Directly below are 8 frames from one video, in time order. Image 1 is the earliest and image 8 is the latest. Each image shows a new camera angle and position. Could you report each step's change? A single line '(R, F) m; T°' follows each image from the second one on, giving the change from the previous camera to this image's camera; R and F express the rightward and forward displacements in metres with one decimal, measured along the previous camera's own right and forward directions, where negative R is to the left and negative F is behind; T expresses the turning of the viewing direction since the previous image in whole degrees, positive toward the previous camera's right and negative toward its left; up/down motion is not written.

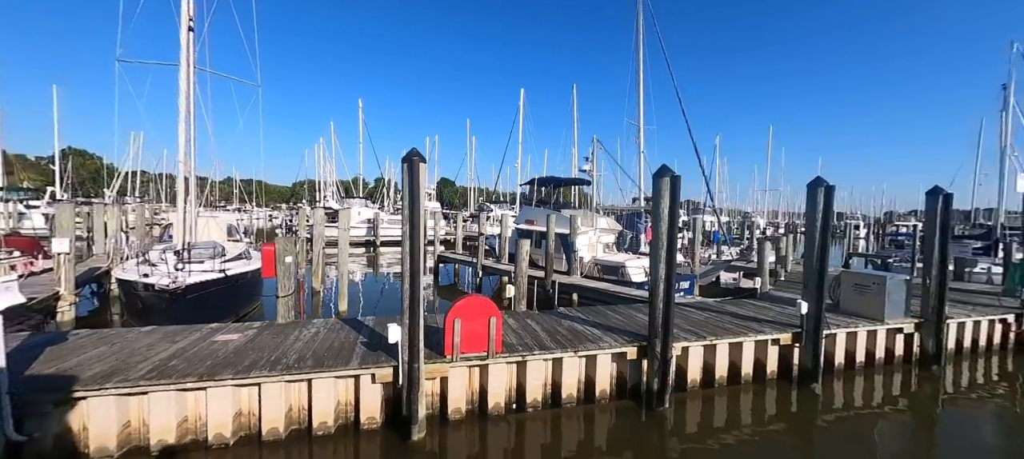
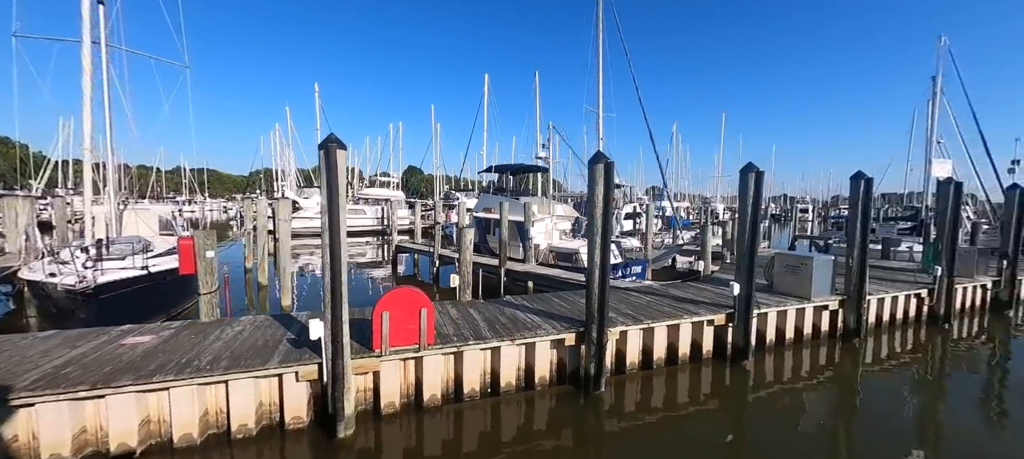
(+0.5, +0.1) m; +4°
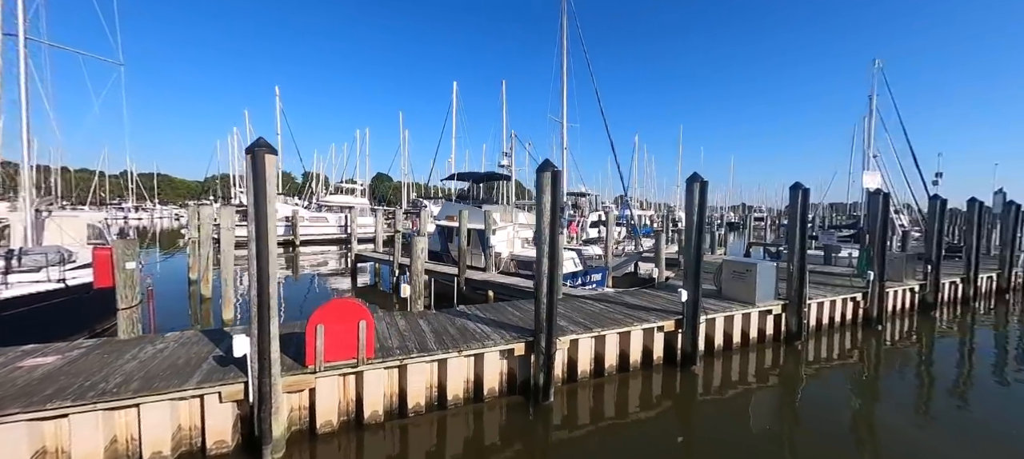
(+0.3, +0.1) m; +4°
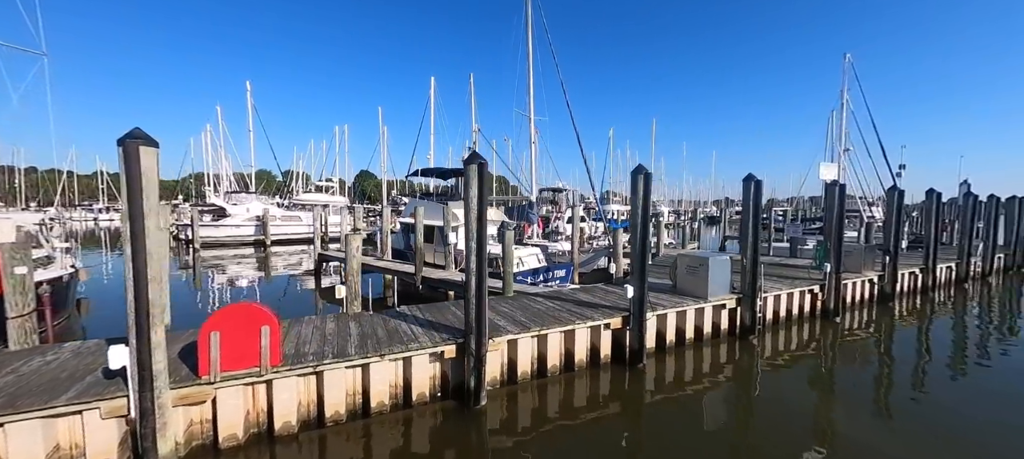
(+0.8, +0.3) m; +2°
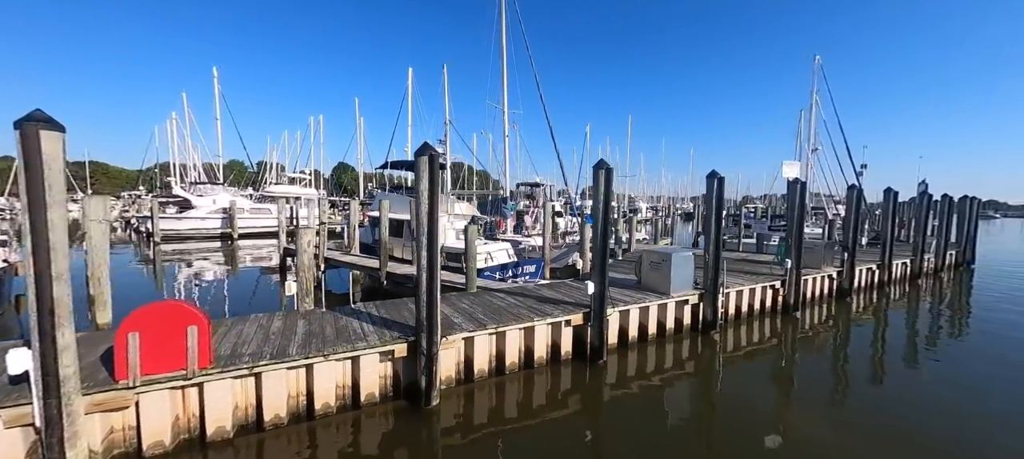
(+0.3, +0.1) m; +3°
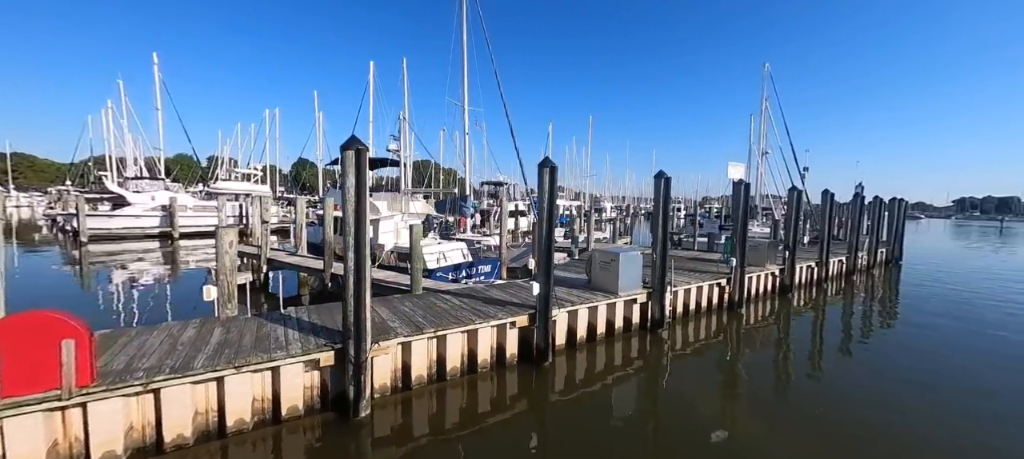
(+0.4, +0.2) m; +5°
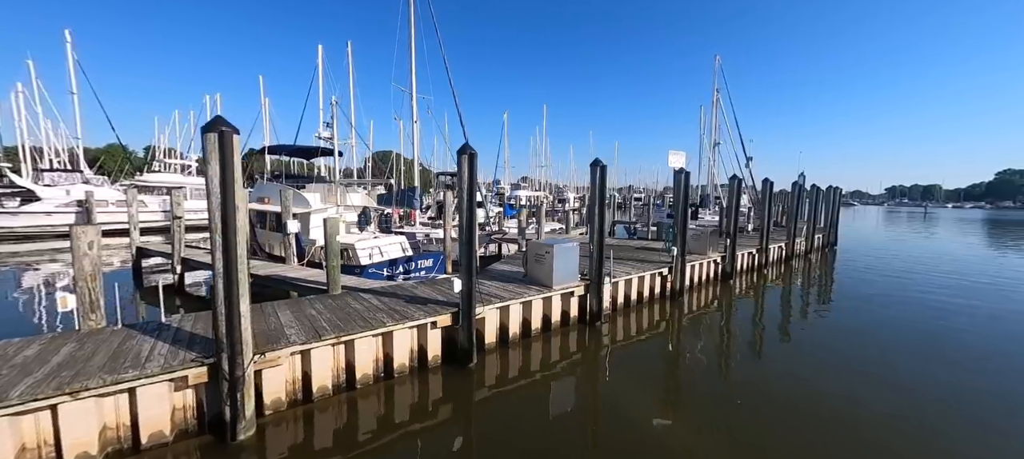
(+0.7, +0.4) m; +5°
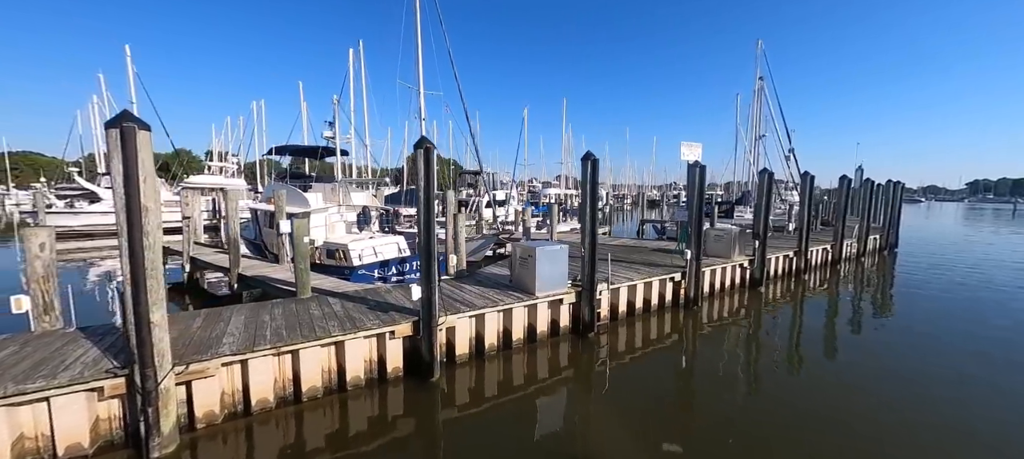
(+1.0, +0.6) m; -5°
